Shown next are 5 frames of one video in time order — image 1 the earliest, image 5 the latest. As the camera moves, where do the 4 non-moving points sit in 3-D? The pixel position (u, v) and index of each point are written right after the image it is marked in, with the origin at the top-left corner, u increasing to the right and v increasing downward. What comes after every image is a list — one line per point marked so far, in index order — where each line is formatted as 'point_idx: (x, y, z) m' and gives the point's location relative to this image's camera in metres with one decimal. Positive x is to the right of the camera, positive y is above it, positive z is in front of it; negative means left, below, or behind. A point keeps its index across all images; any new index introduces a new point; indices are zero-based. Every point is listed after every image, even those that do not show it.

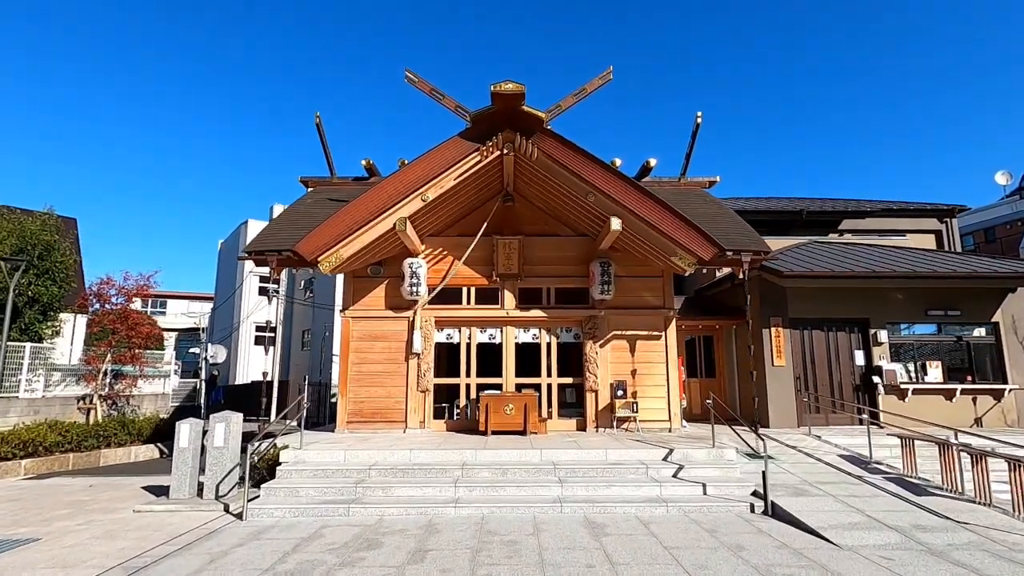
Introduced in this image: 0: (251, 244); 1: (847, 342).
0: (-3.7, +0.6, +7.7) m
1: (+6.0, -1.0, +9.7) m
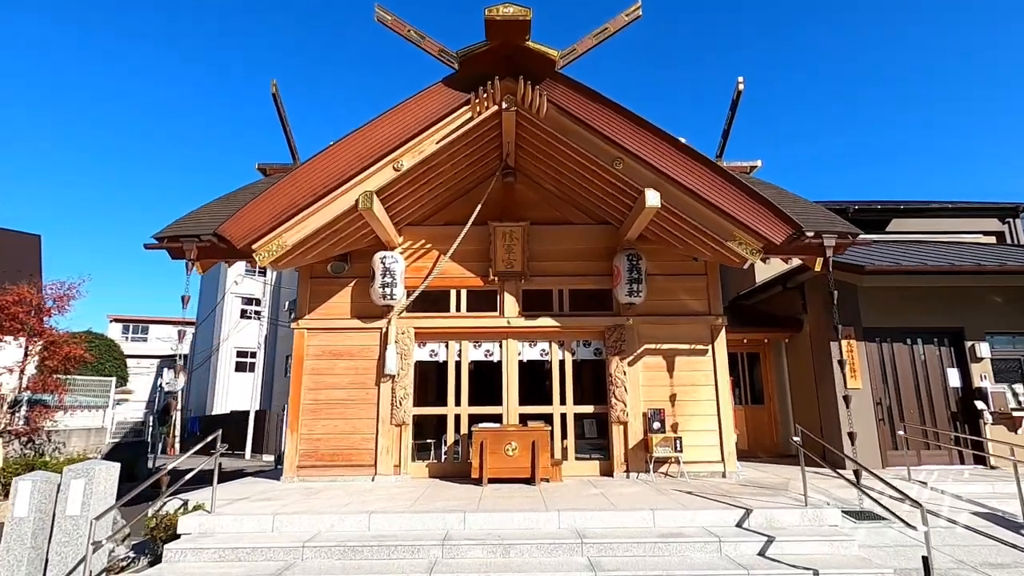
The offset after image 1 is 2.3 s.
0: (-3.7, +0.6, +5.7) m
1: (+6.0, -1.0, +7.7) m
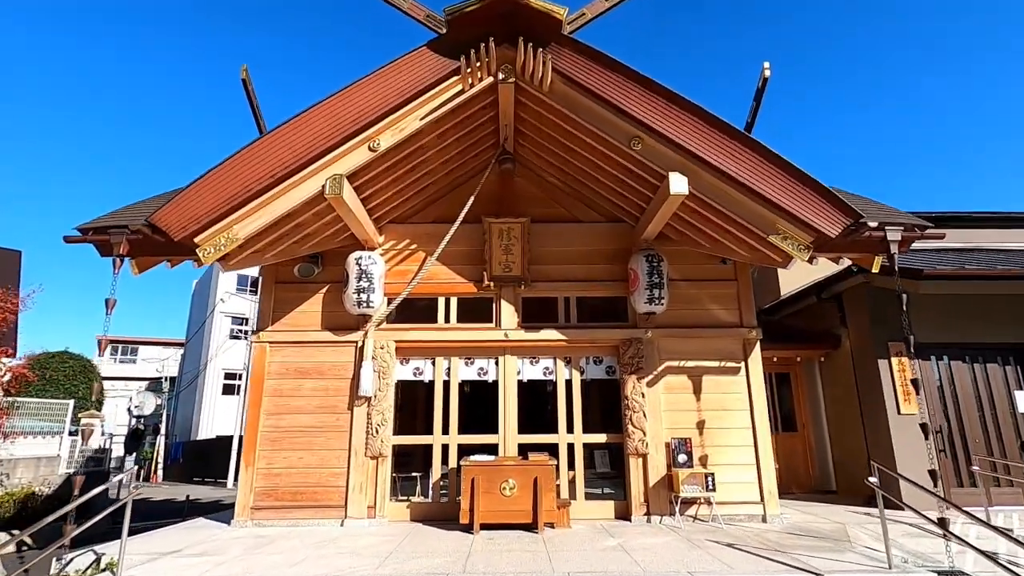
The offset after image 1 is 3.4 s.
0: (-3.7, +0.6, +4.8) m
1: (+6.0, -1.1, +6.7) m
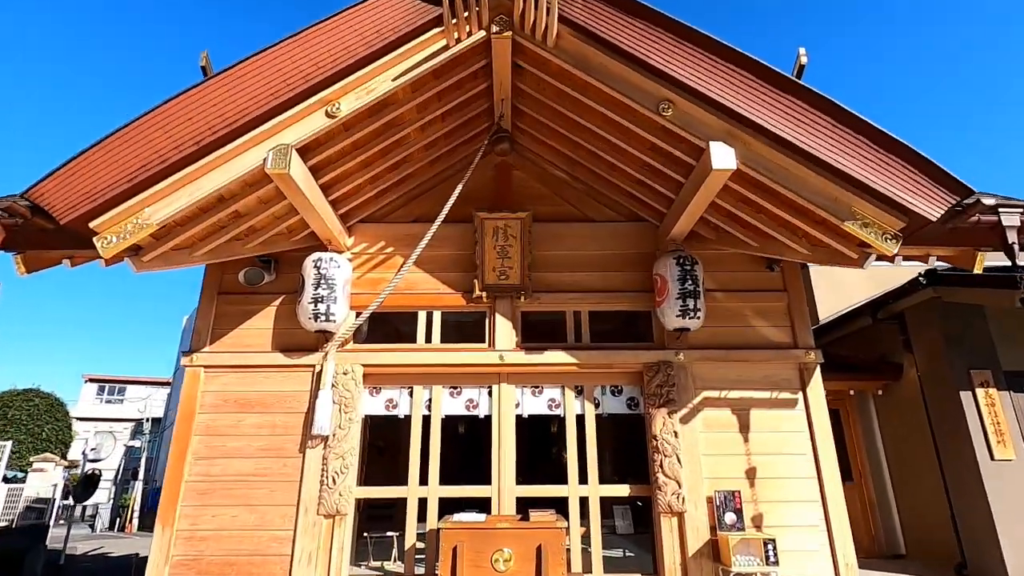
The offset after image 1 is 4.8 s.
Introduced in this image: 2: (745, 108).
0: (-3.7, +0.6, +3.7) m
1: (+6.0, -1.3, +5.4) m
2: (+1.6, +1.2, +3.7) m
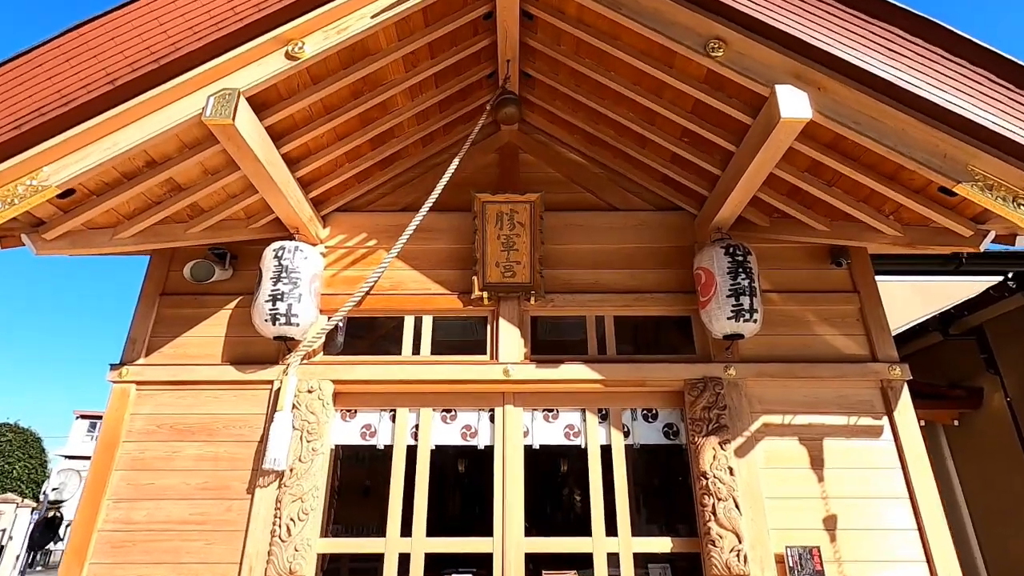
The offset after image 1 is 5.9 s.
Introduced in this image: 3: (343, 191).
0: (-3.7, +0.7, +2.8) m
1: (+6.1, -1.3, +4.3) m
2: (+1.6, +1.3, +2.9) m
3: (-1.3, +0.8, +4.2) m
